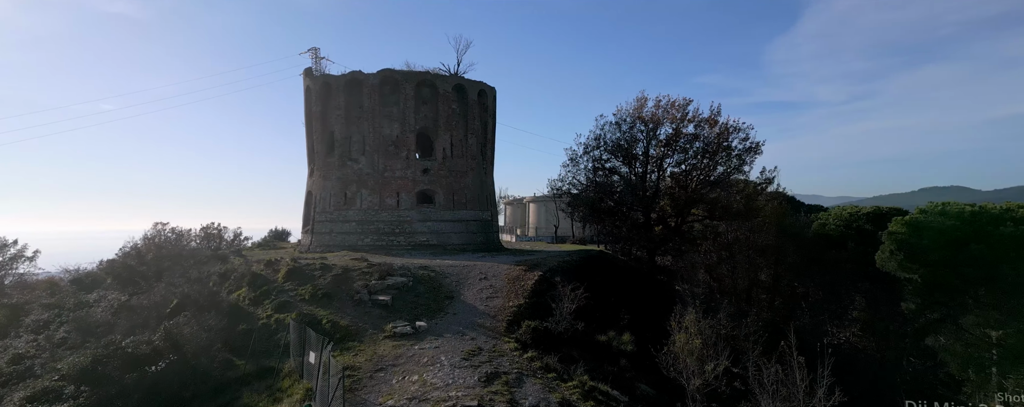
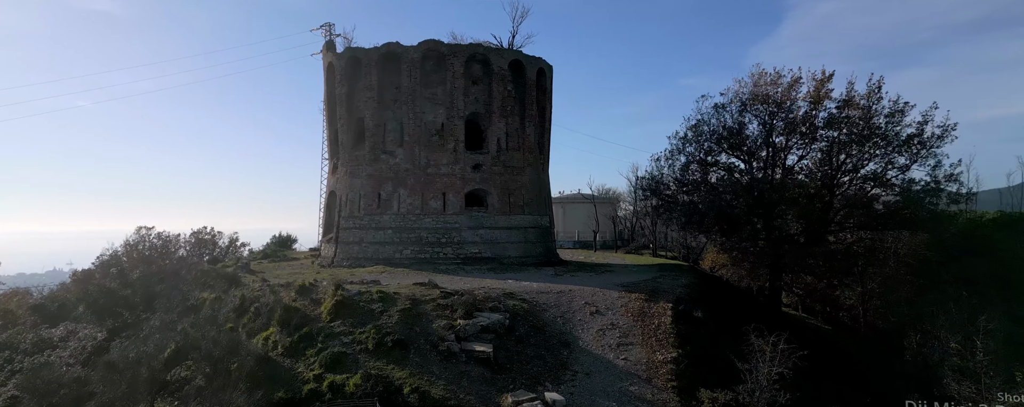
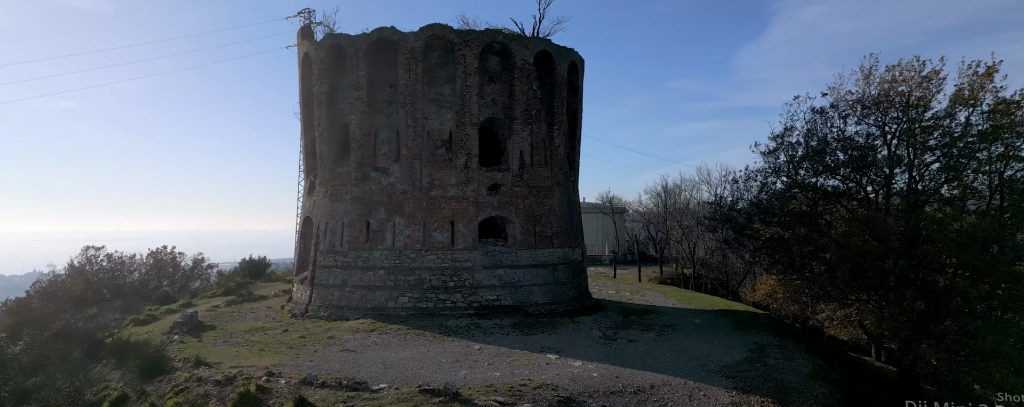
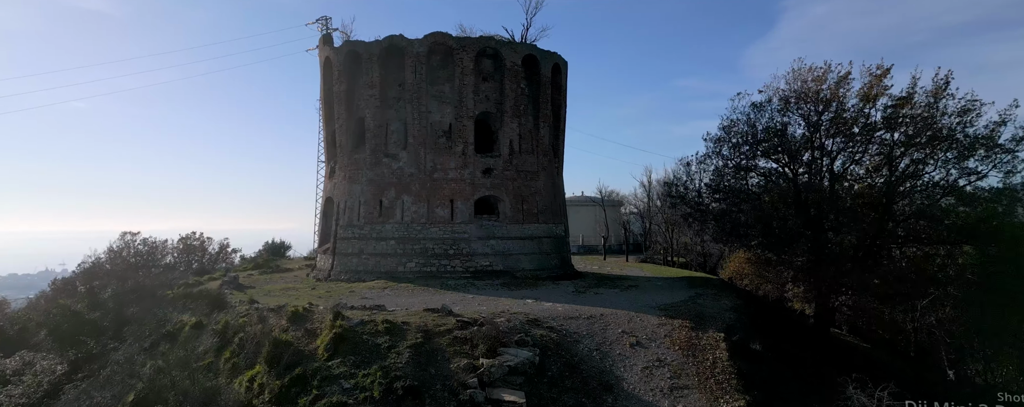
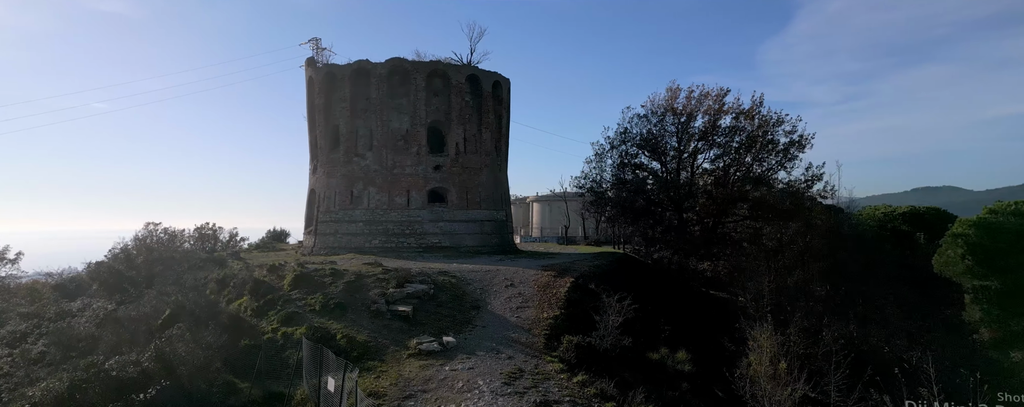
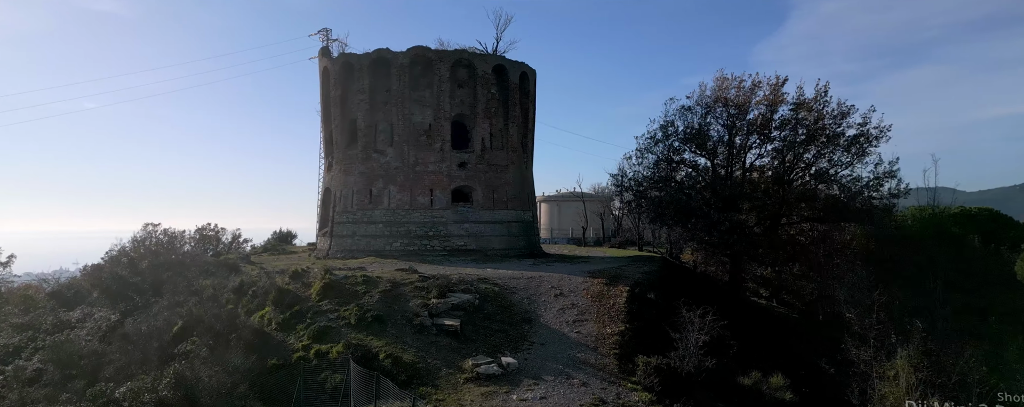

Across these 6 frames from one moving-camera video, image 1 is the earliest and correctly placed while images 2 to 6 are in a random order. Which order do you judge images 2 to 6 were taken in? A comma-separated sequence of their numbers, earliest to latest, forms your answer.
5, 6, 2, 4, 3
